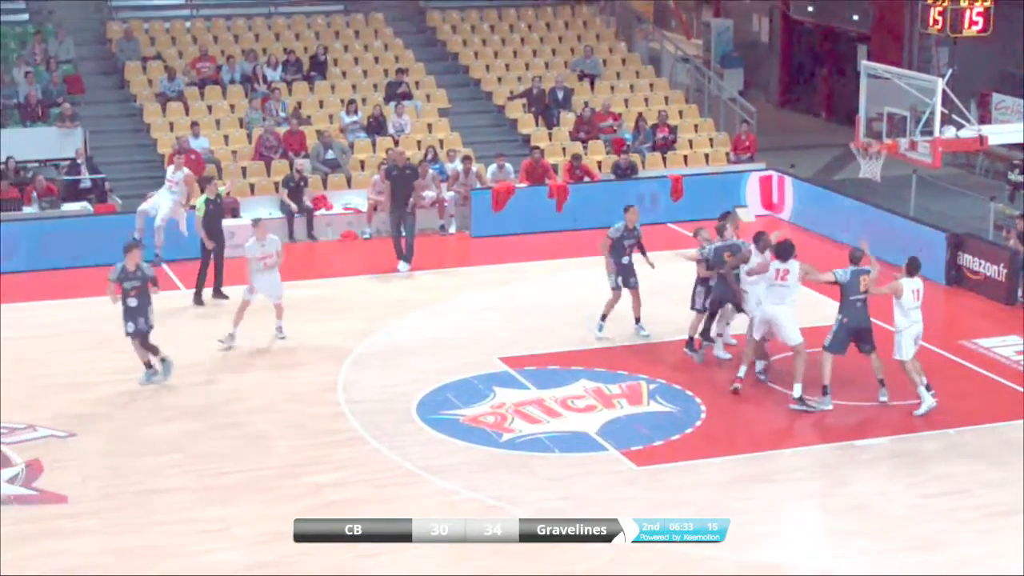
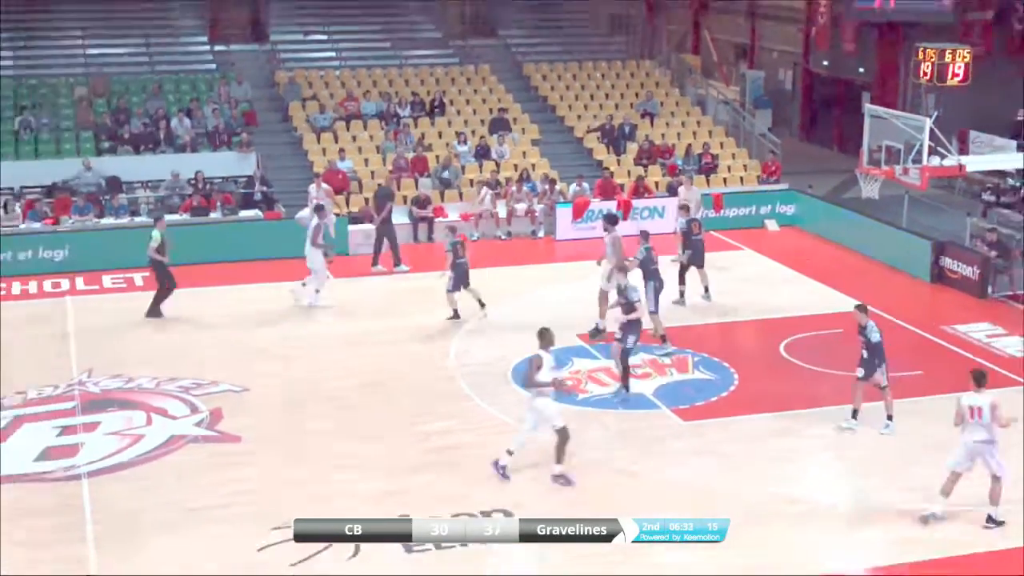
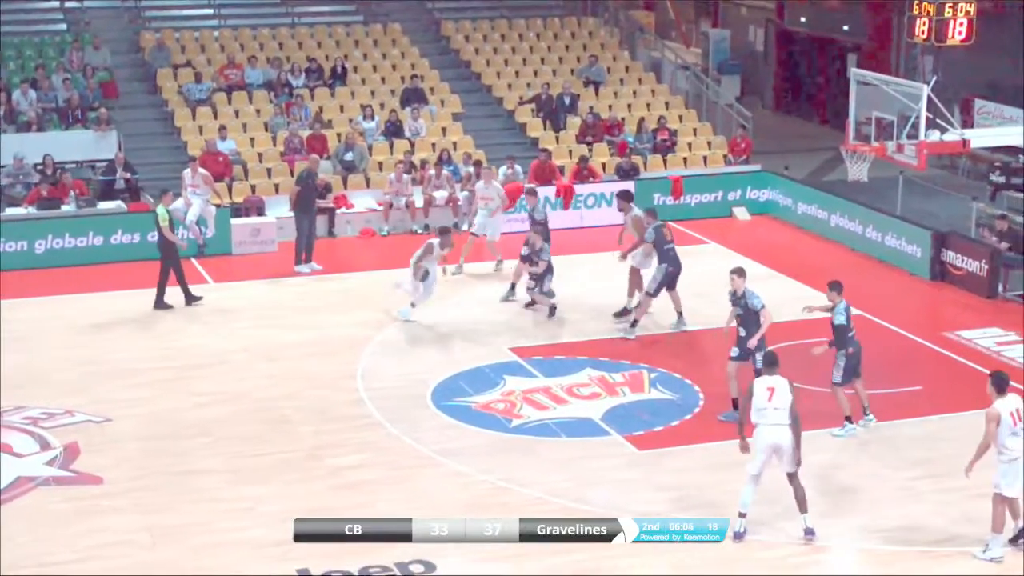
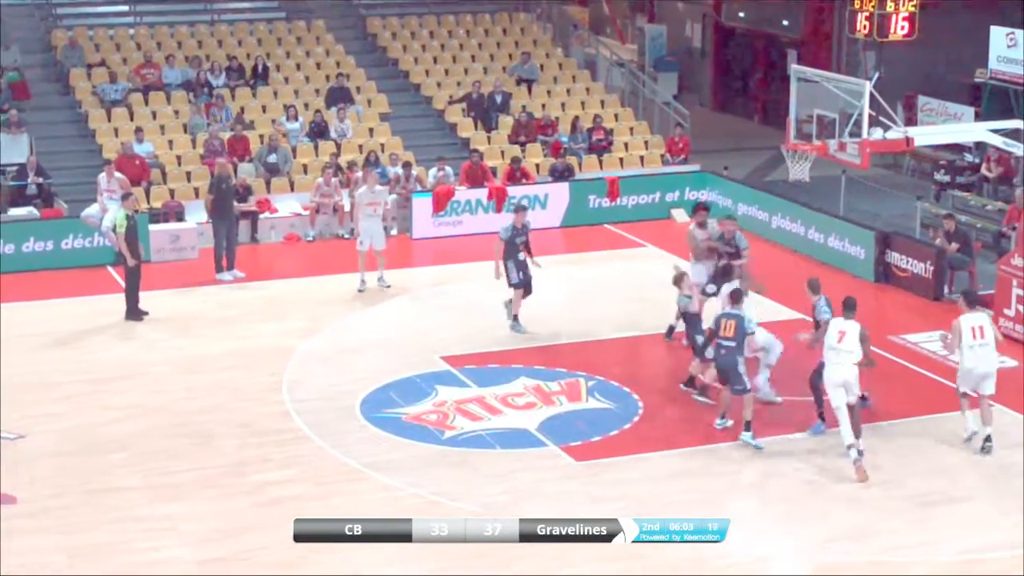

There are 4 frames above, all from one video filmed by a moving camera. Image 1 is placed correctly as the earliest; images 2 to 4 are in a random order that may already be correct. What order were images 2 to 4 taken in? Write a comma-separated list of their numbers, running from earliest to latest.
2, 3, 4
